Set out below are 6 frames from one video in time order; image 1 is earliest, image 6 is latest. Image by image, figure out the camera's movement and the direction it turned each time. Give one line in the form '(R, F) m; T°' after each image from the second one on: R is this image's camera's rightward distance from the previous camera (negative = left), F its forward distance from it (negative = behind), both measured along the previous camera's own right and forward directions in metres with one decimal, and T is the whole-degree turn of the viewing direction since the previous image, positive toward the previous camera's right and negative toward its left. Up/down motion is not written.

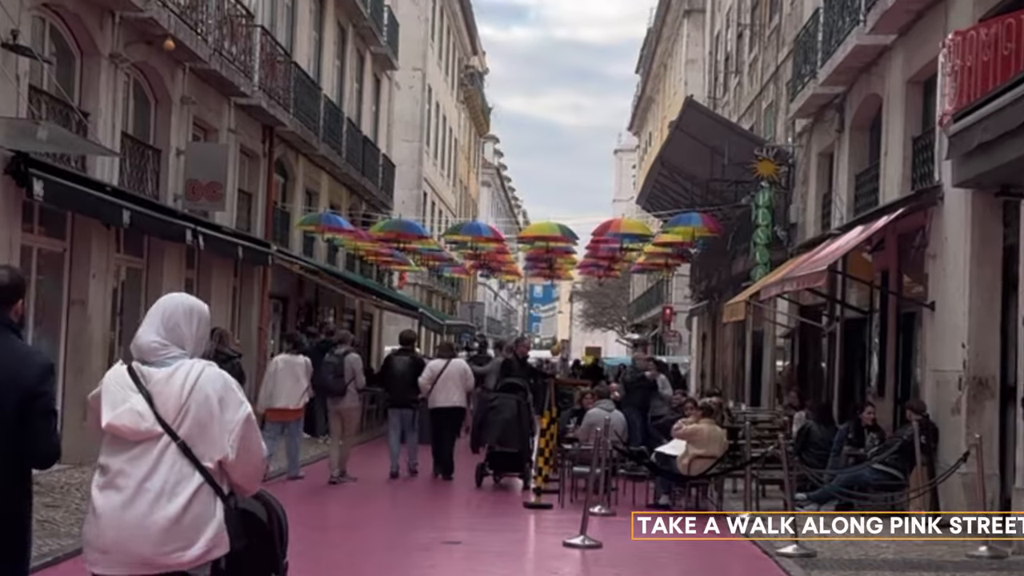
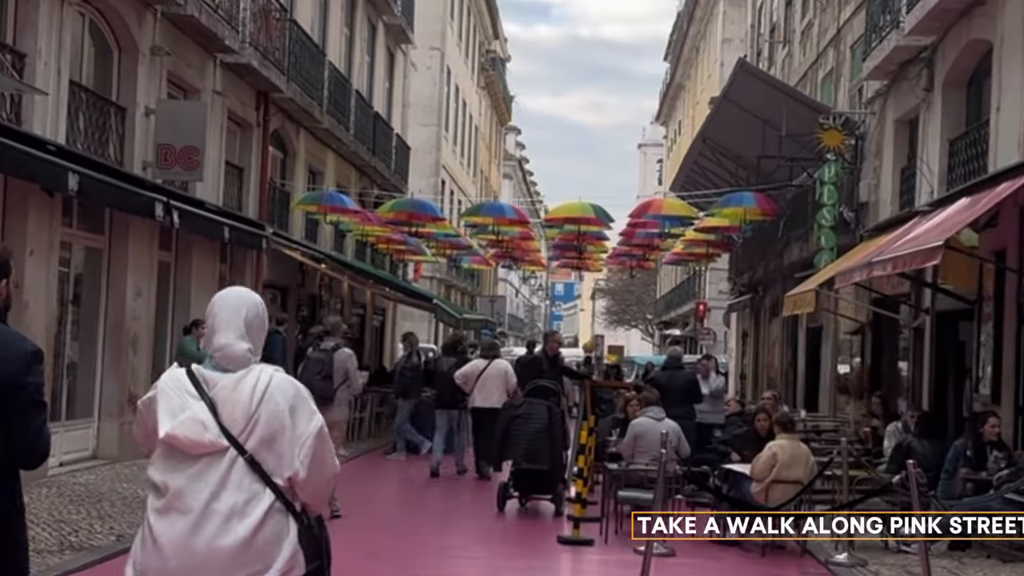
(-0.1, +2.9) m; -1°
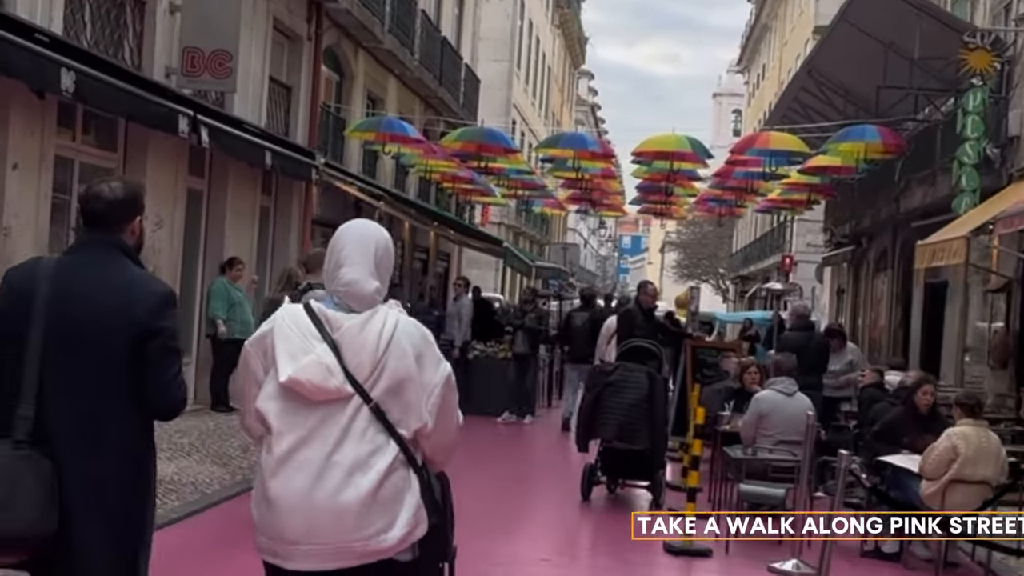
(-0.2, +2.6) m; -3°
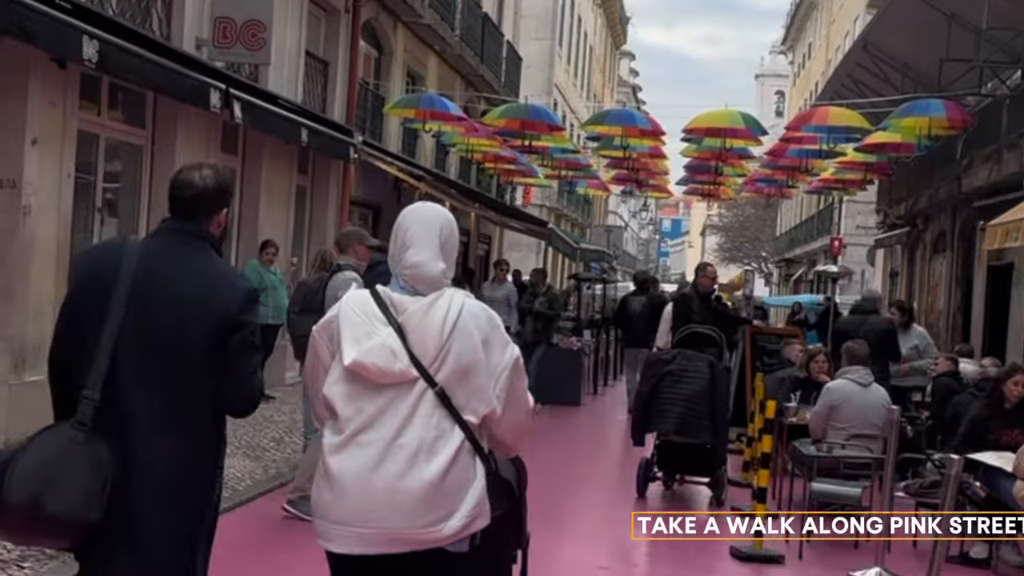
(-0.1, +0.7) m; -2°
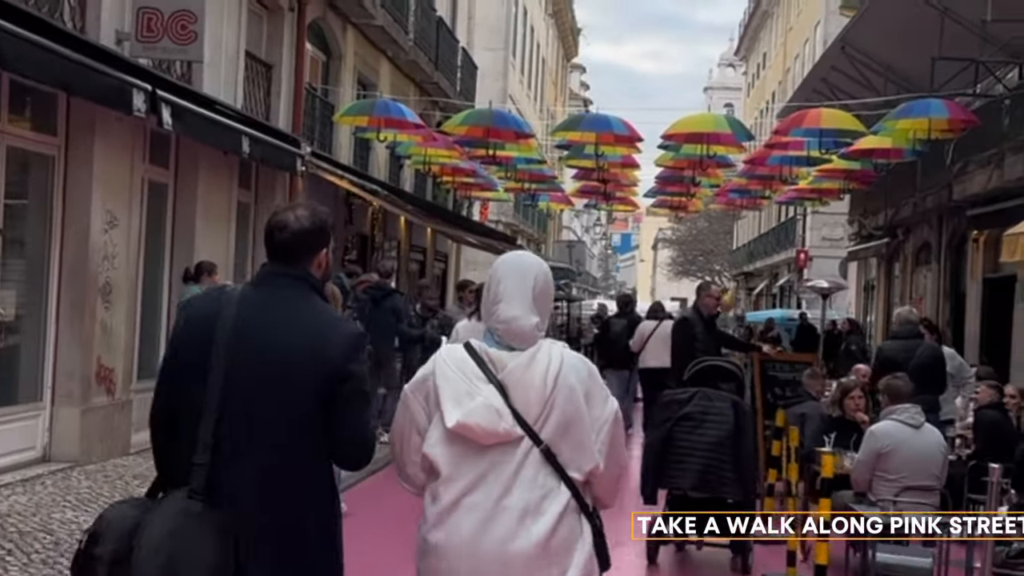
(-0.2, +1.6) m; +2°
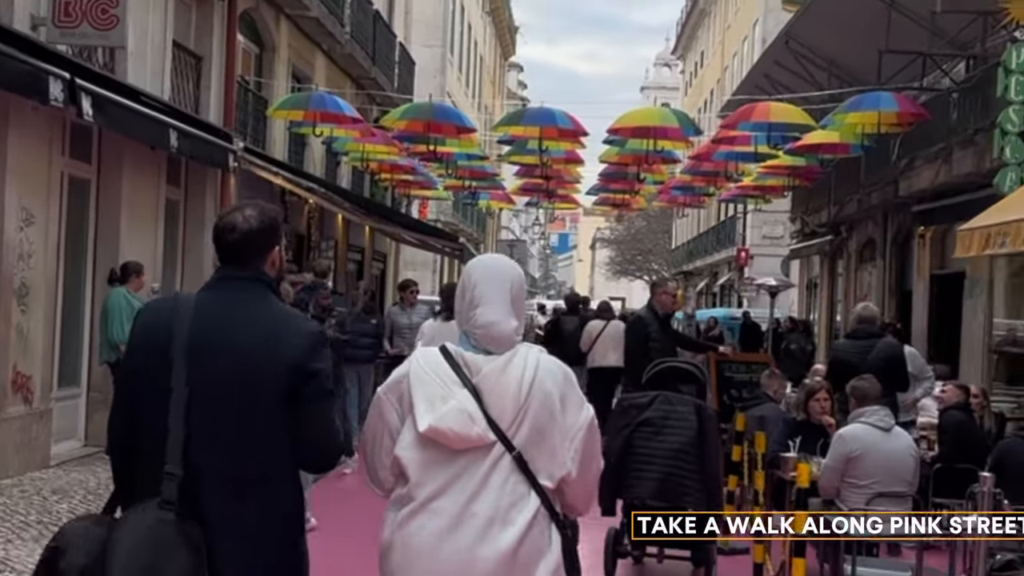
(-0.1, +0.5) m; +3°
